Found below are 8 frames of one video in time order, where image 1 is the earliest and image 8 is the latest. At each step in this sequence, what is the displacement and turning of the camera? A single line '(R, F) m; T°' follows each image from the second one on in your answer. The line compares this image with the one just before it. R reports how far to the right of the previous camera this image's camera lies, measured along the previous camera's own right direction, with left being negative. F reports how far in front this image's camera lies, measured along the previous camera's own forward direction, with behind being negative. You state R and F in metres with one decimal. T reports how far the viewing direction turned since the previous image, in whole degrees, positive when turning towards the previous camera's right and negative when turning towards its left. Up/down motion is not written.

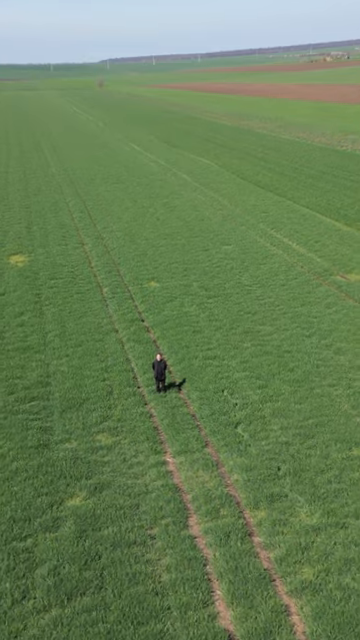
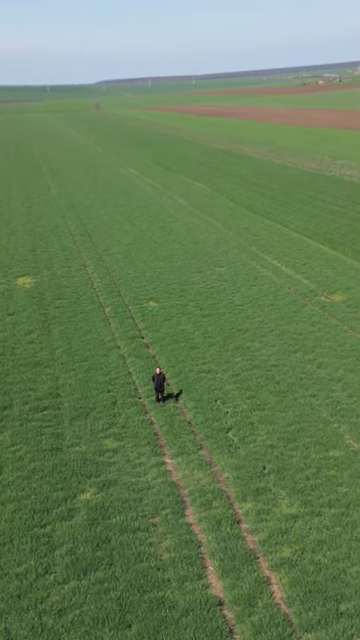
(0.0, -1.5) m; 0°
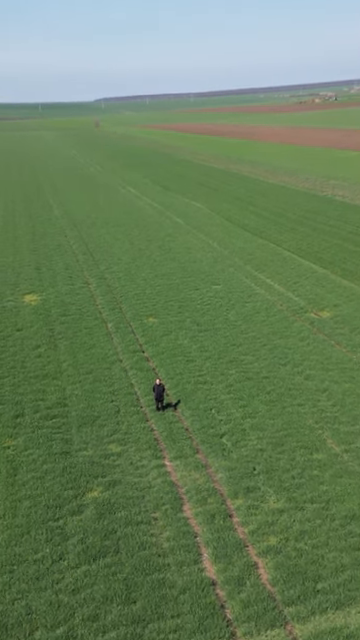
(0.0, -1.3) m; 0°
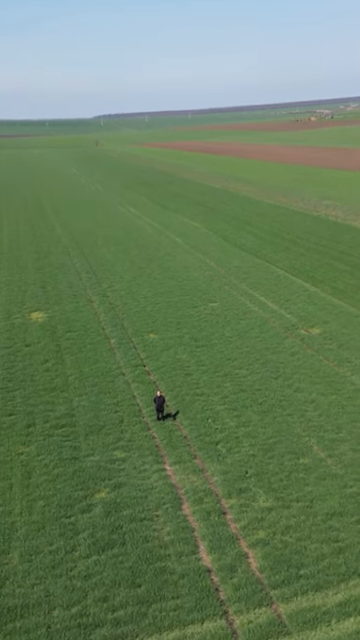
(0.0, -1.4) m; 0°
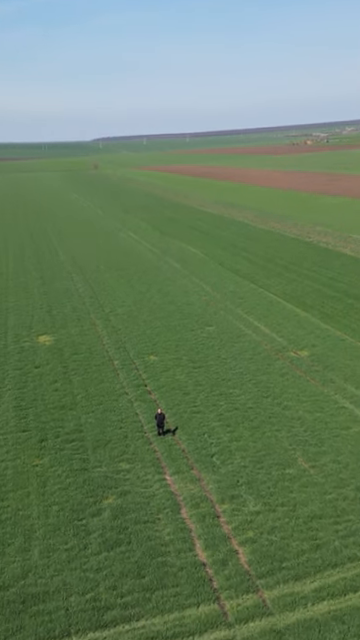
(0.0, -1.9) m; 0°
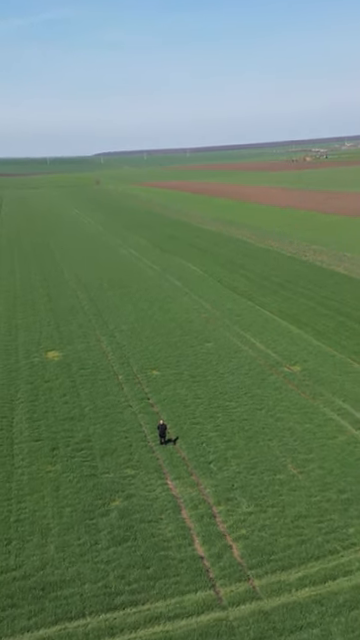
(0.0, -1.8) m; 0°
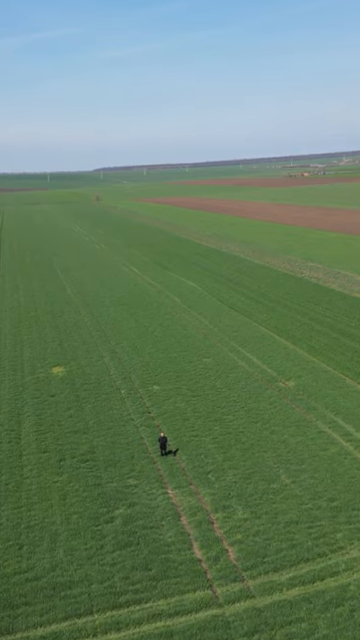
(0.0, -1.2) m; 0°
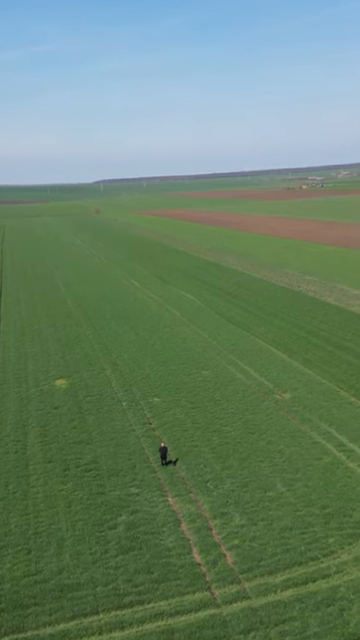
(0.0, -1.0) m; 0°
